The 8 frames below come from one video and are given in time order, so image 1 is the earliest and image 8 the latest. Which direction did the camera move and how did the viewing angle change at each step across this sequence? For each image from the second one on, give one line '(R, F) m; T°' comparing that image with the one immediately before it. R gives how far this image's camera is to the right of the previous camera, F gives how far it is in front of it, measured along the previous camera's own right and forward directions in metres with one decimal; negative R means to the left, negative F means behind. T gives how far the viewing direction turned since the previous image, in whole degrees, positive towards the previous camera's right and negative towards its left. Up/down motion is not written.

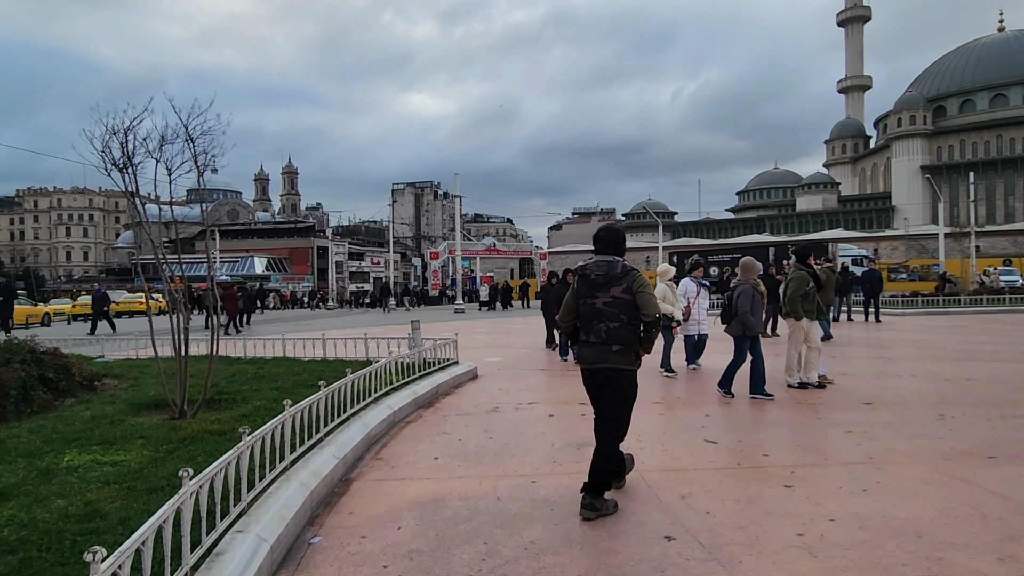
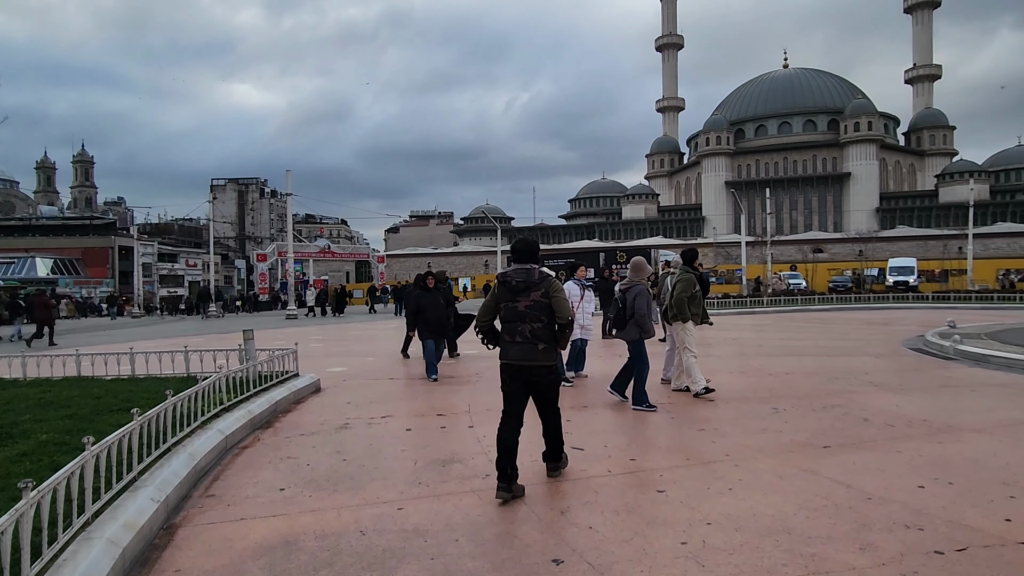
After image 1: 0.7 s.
(-0.2, +0.4) m; +15°
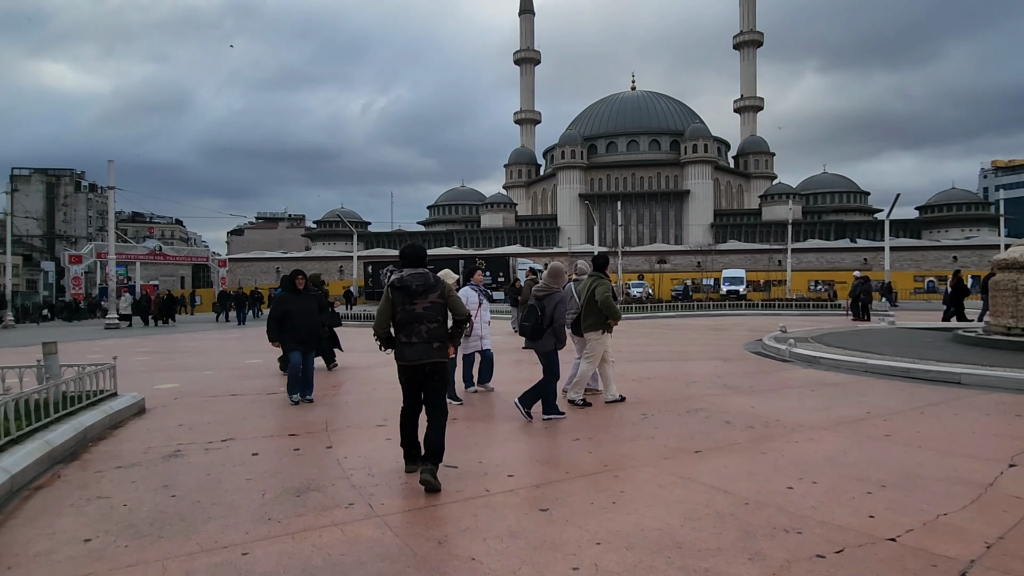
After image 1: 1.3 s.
(-0.1, +0.4) m; +13°
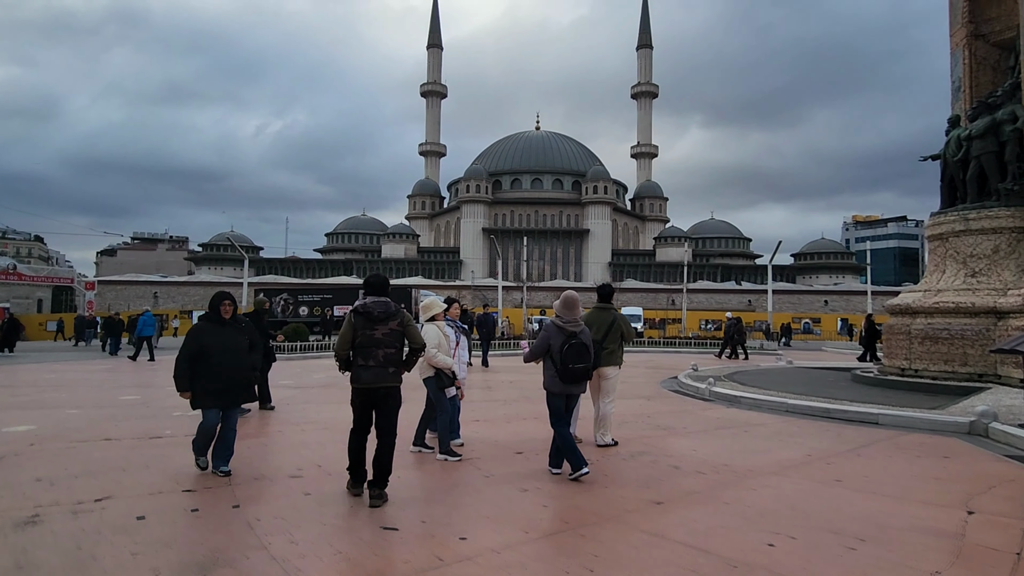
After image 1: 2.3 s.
(-0.4, +0.5) m; +9°
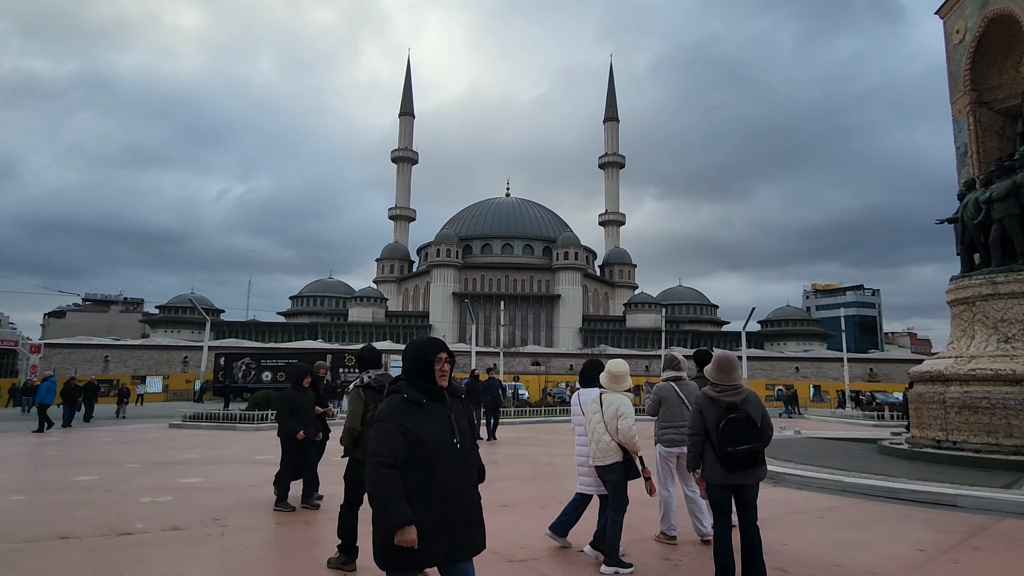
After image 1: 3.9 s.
(-0.8, +0.9) m; +3°
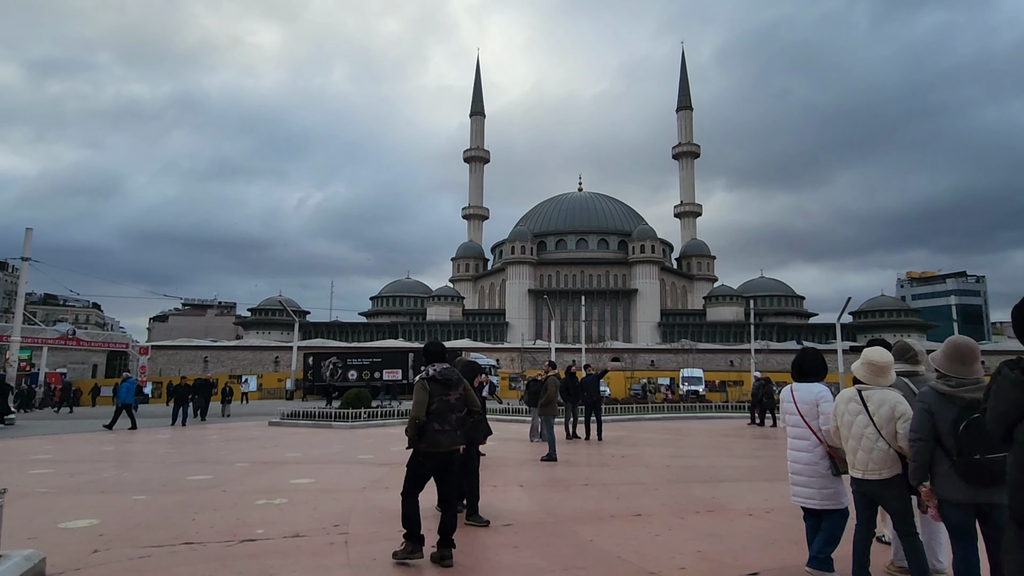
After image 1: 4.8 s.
(-0.5, +0.5) m; -7°
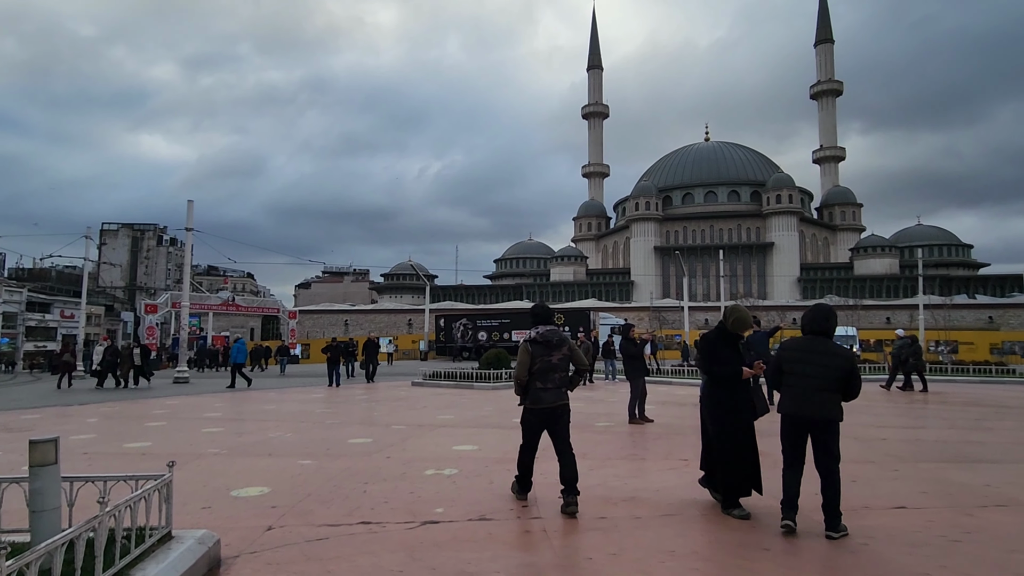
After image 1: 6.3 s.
(-0.7, +1.0) m; -11°
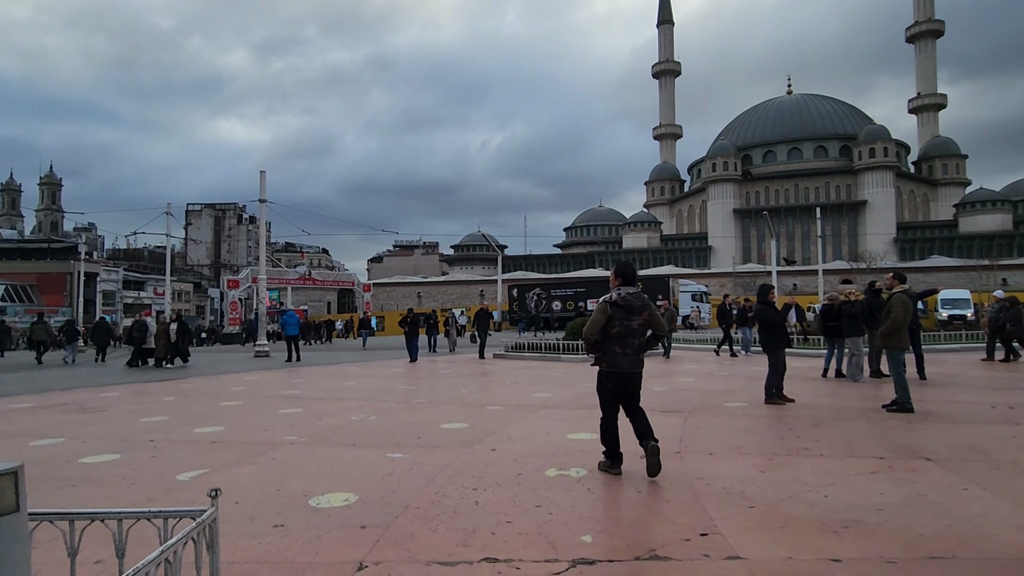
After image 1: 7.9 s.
(-0.6, +1.4) m; -6°
